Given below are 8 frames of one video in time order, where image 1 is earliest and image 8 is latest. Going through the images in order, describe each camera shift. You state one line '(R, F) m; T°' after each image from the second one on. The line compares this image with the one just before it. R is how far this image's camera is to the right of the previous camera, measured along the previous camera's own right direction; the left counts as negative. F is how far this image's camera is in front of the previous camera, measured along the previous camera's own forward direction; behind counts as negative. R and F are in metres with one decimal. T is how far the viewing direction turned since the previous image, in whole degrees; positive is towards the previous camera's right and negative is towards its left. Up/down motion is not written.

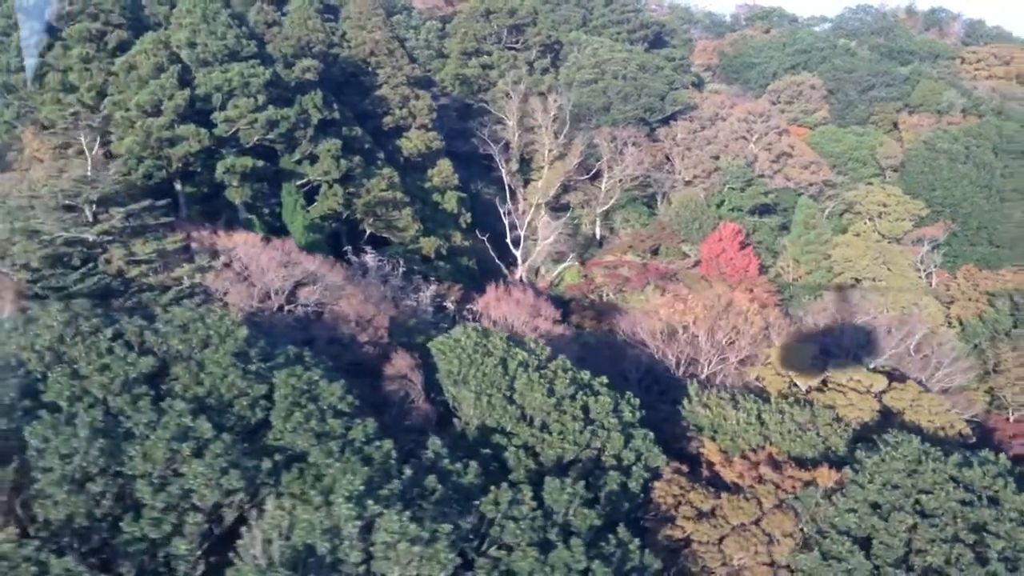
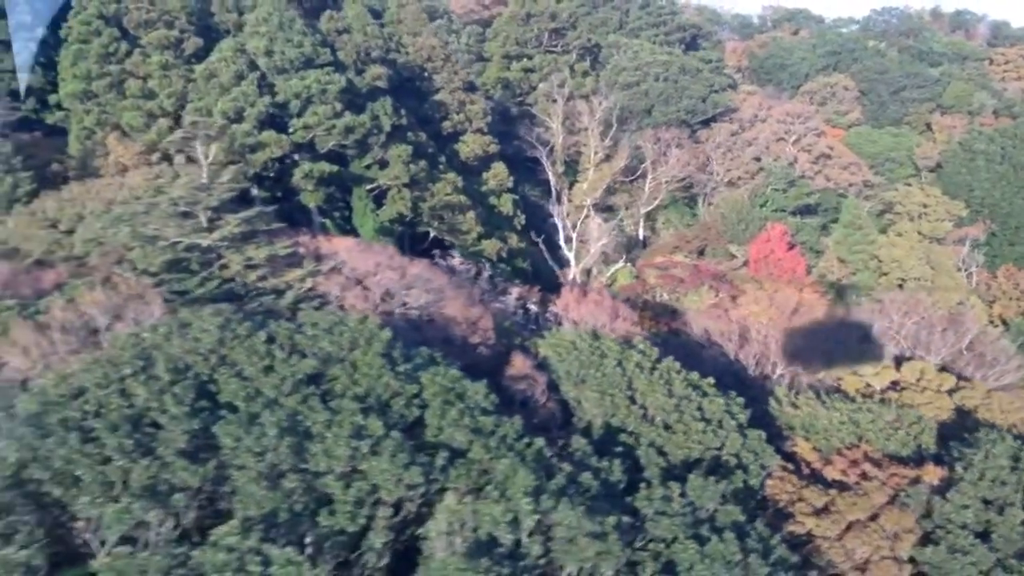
(-1.2, -0.3) m; 0°
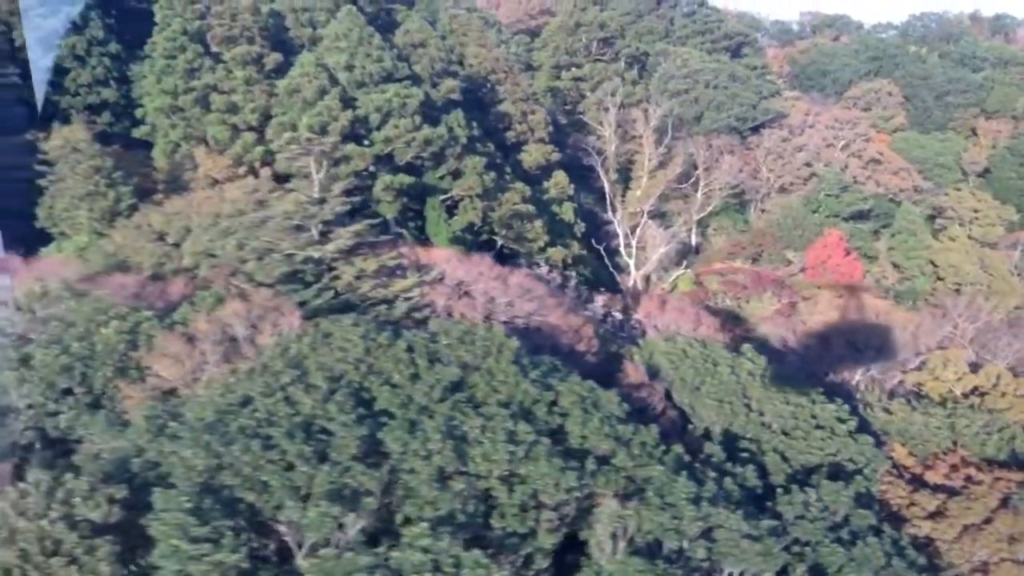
(-1.0, -0.3) m; -1°
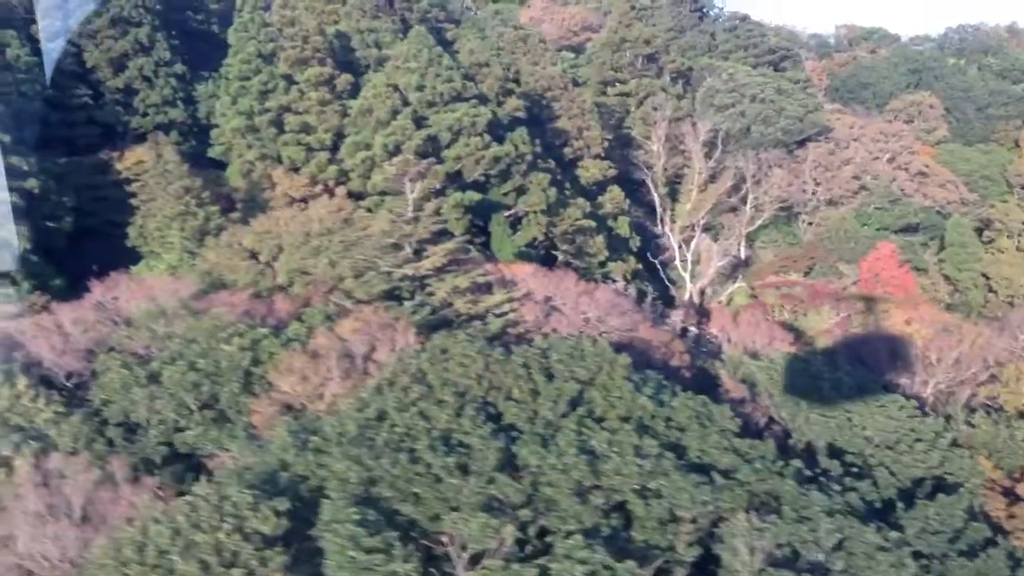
(-0.9, -0.2) m; -1°
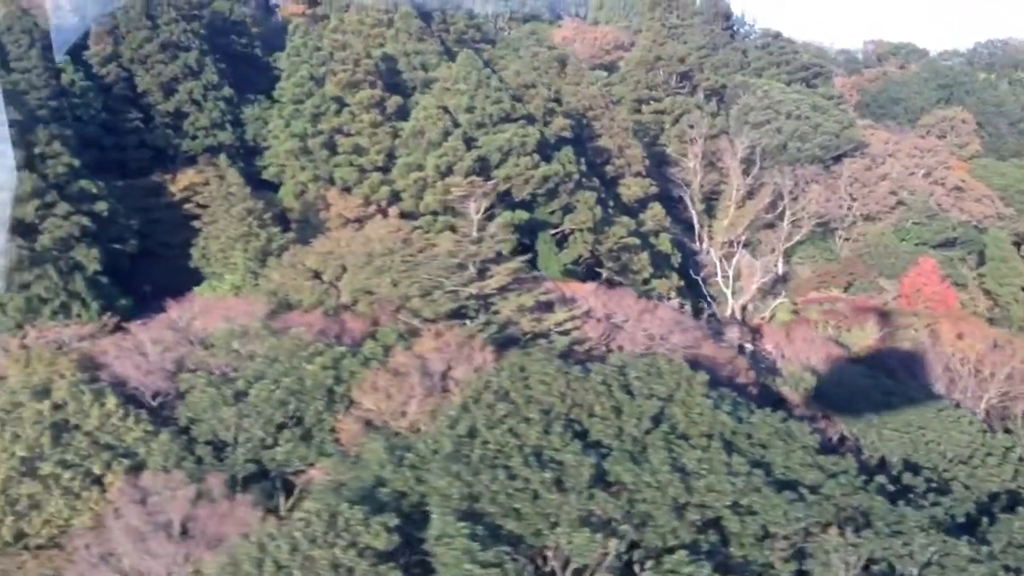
(-0.6, -0.2) m; -1°
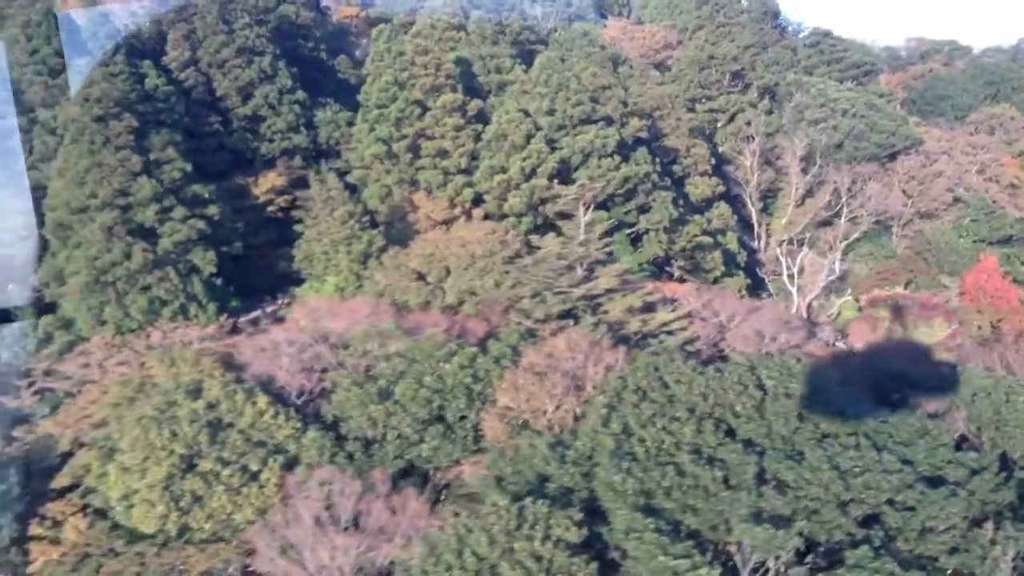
(-1.2, -0.3) m; -1°
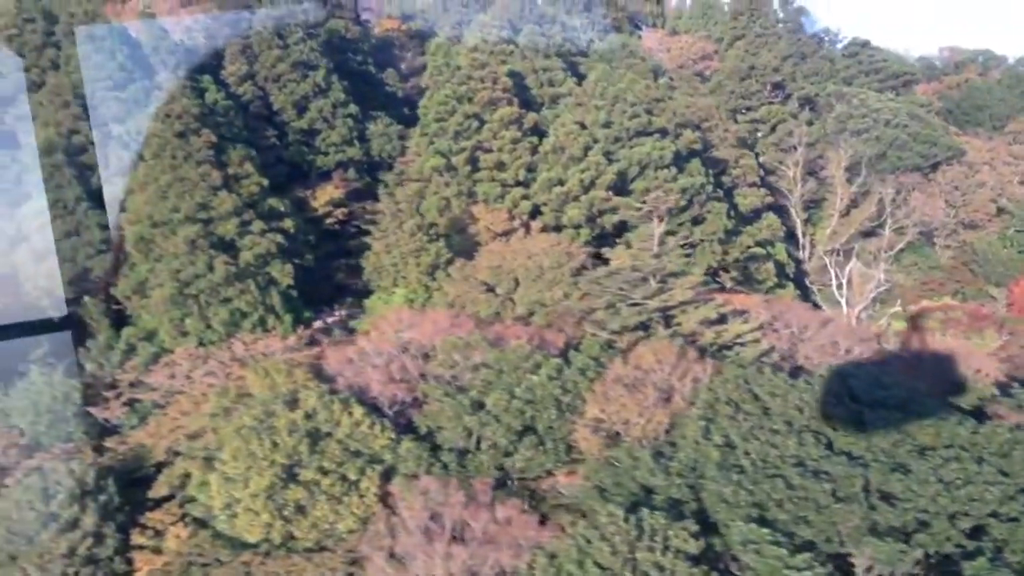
(-0.8, -0.2) m; -1°
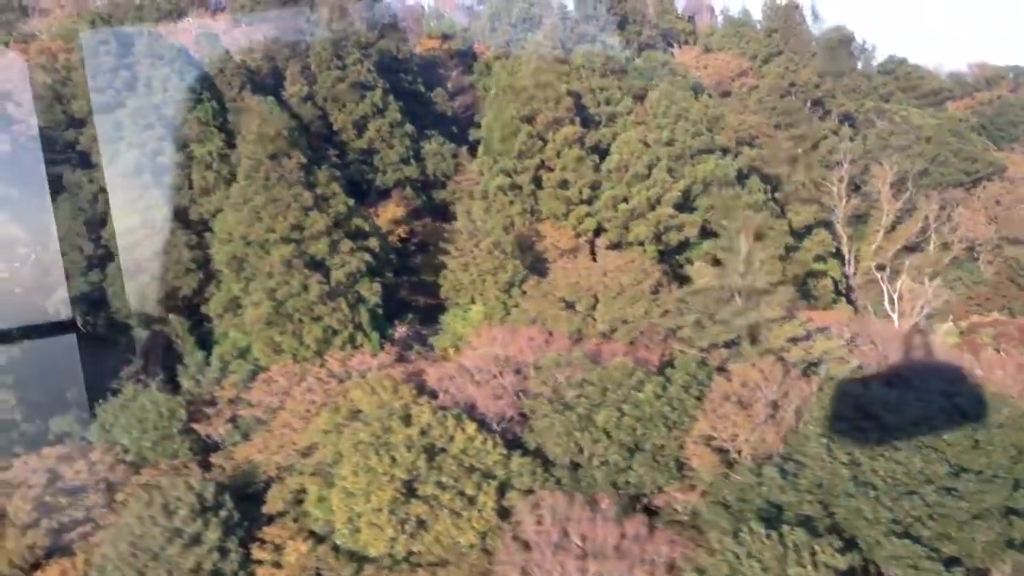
(-1.1, -0.2) m; 0°
